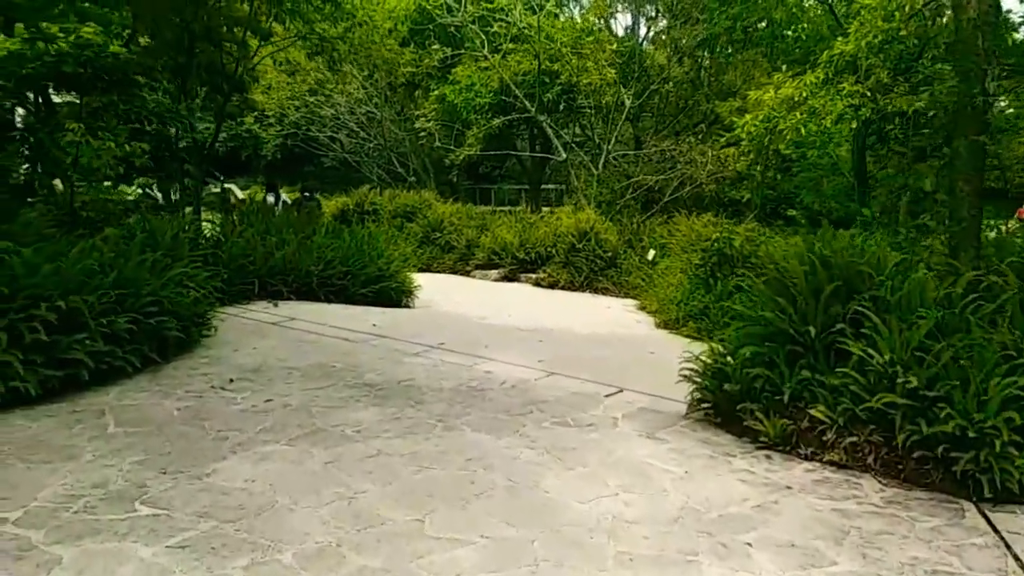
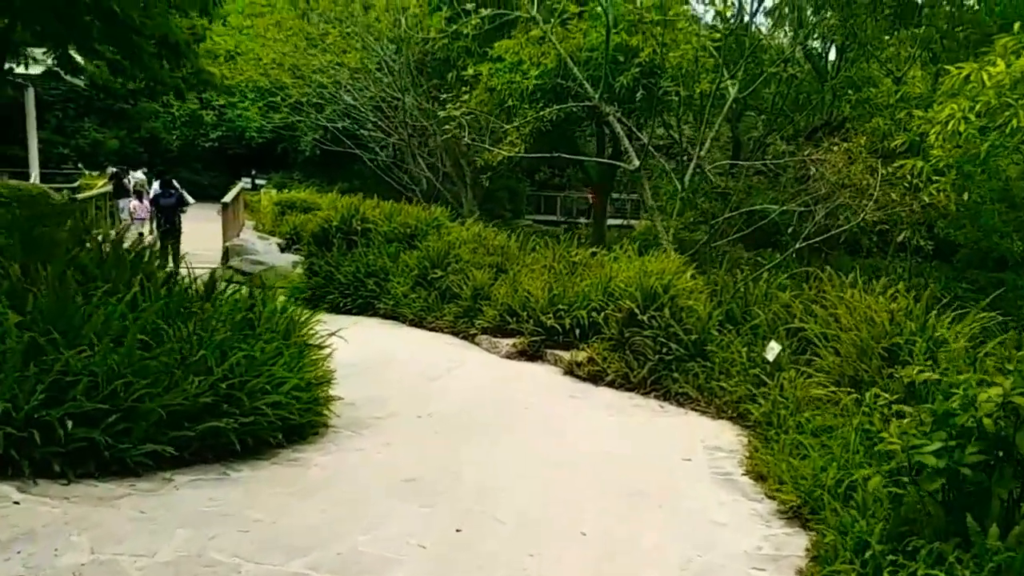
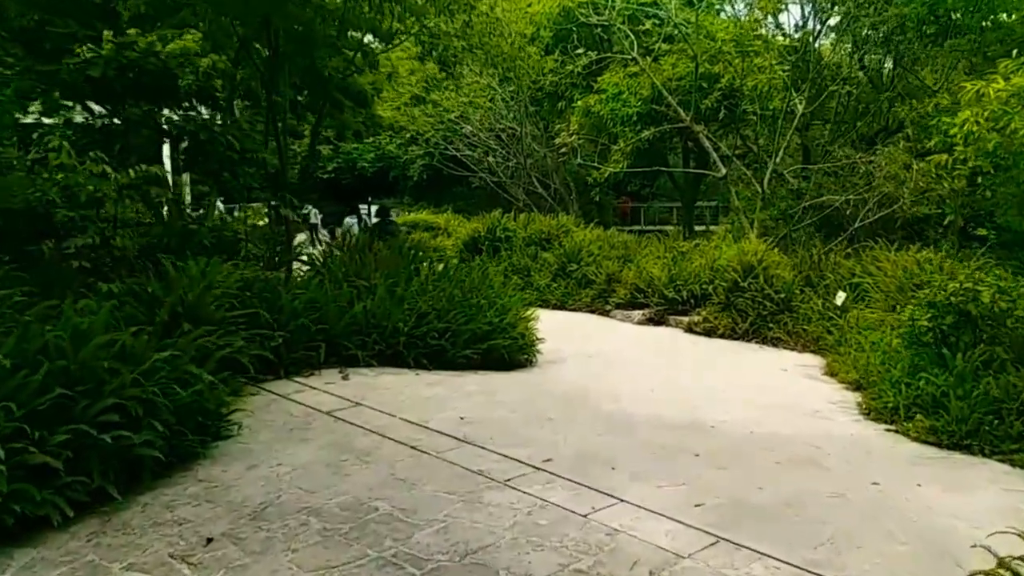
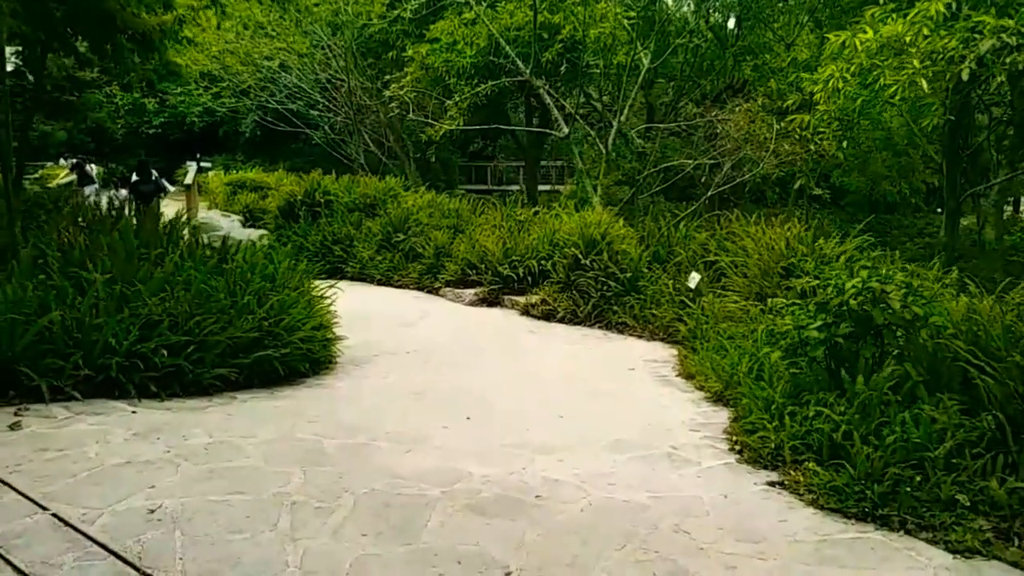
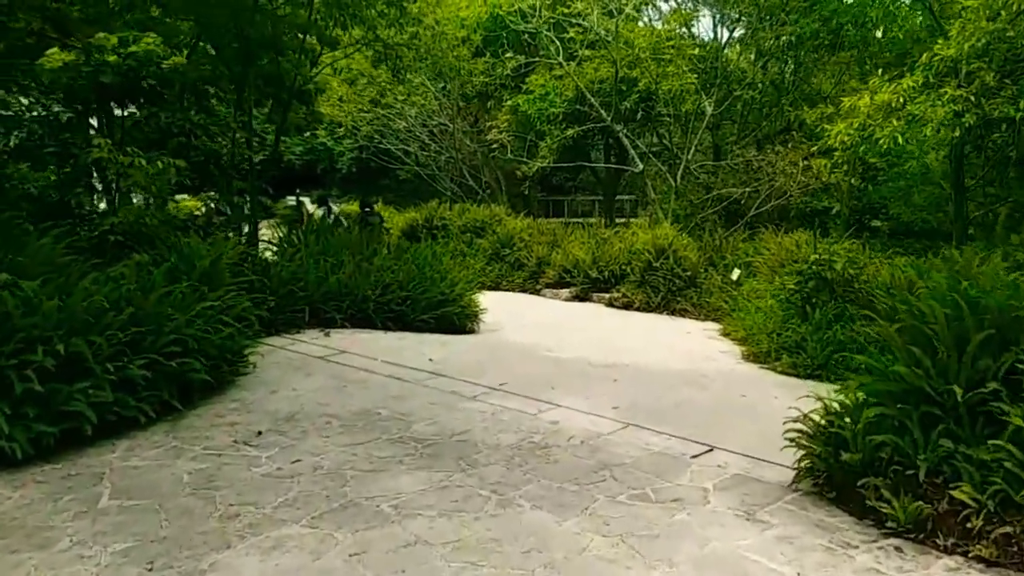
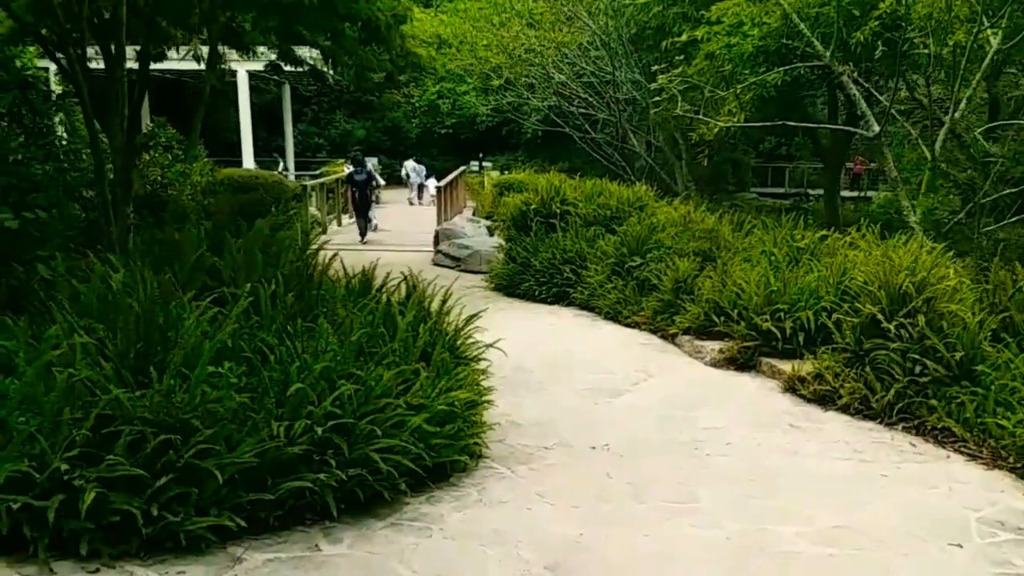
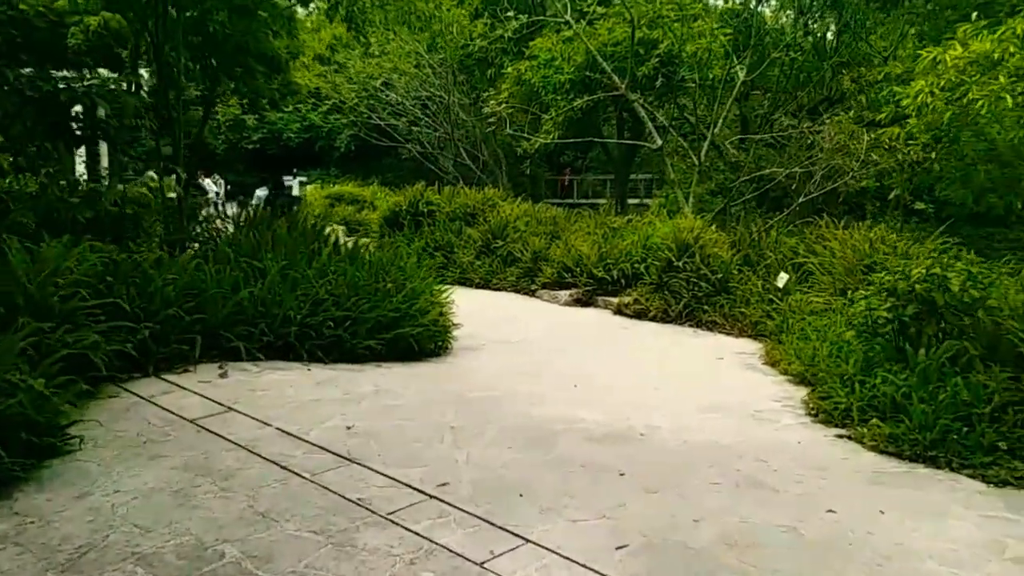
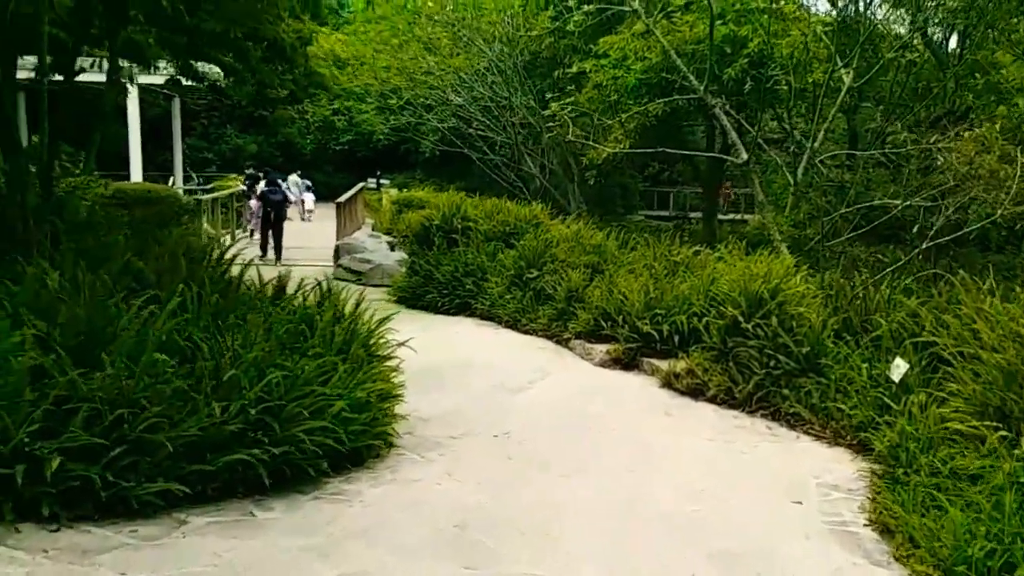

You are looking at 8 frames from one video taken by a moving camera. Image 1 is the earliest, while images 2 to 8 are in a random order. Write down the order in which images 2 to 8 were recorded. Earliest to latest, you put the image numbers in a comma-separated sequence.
5, 3, 7, 4, 2, 8, 6
